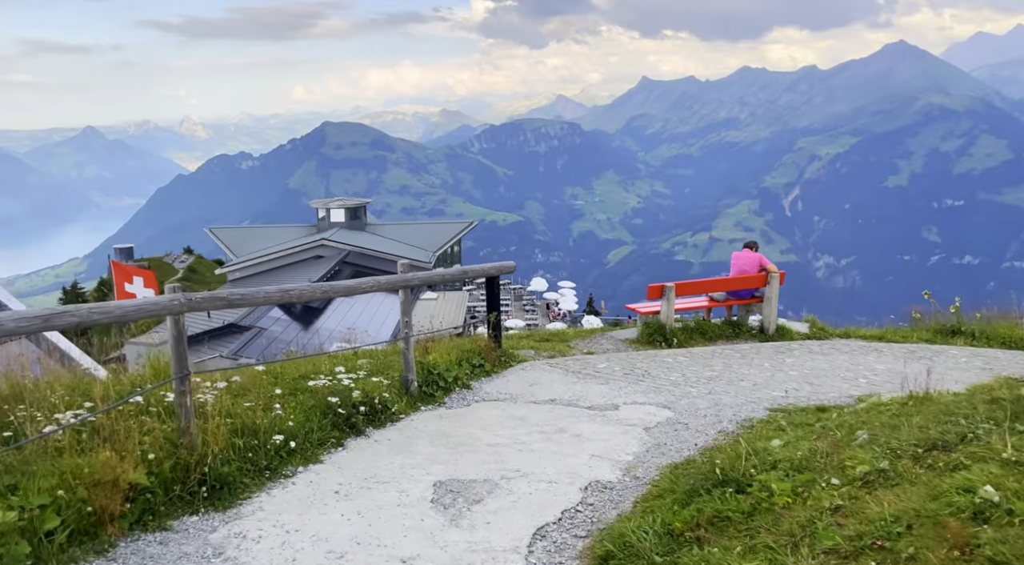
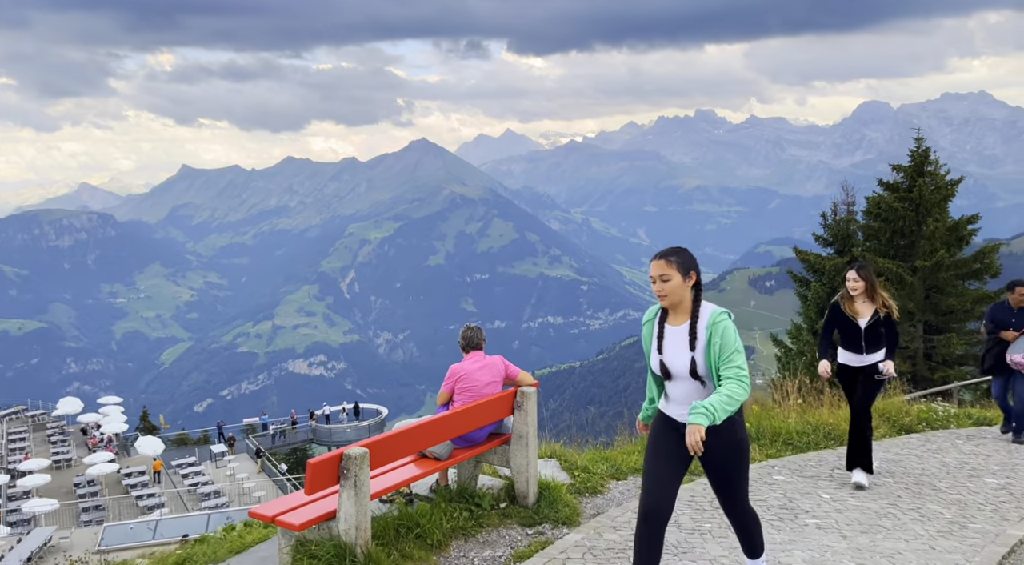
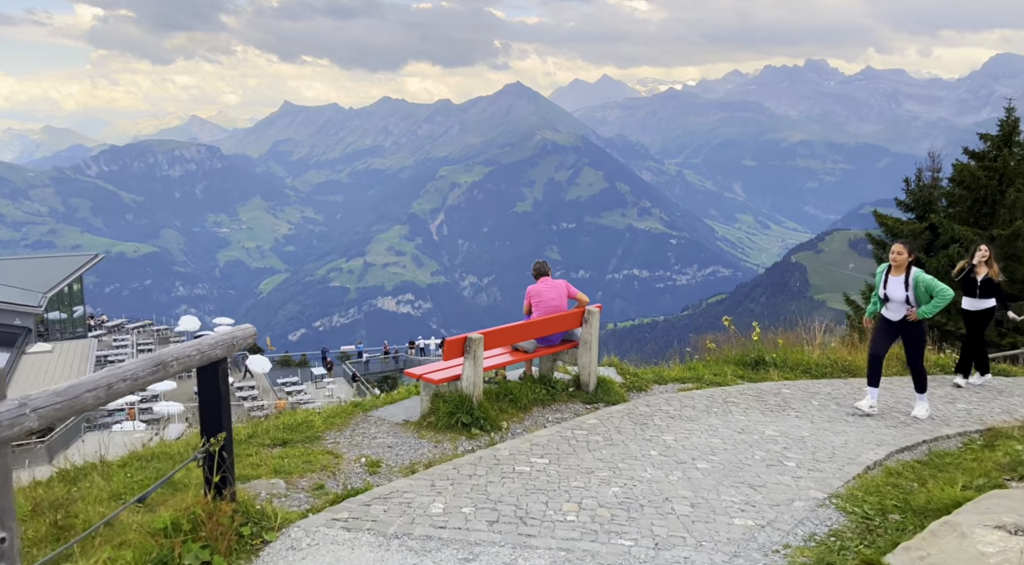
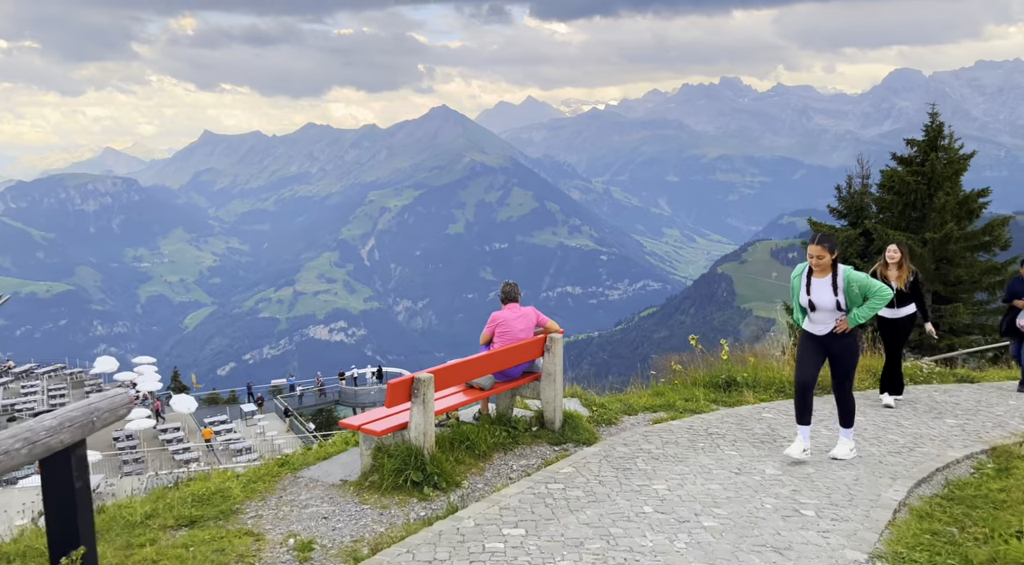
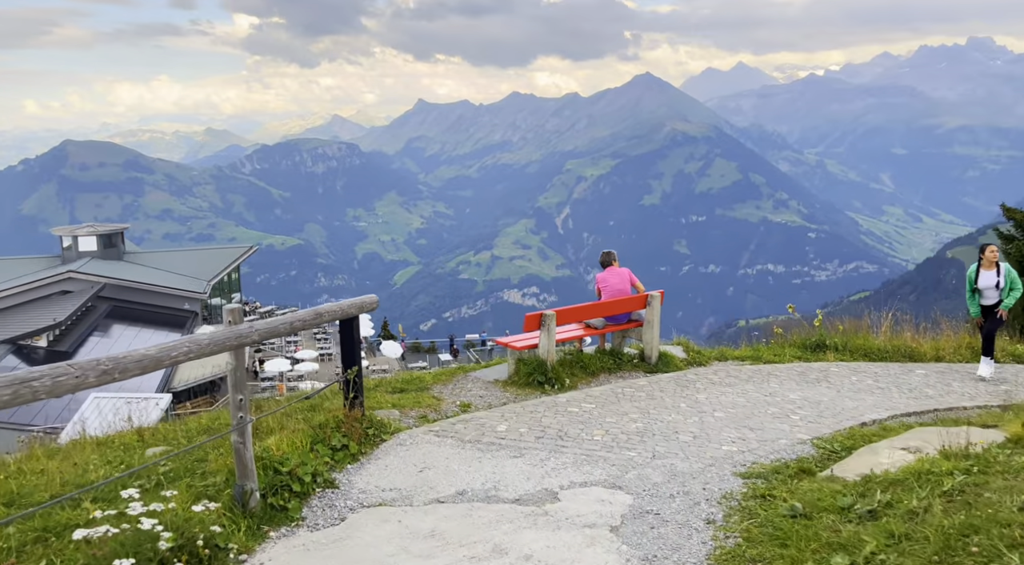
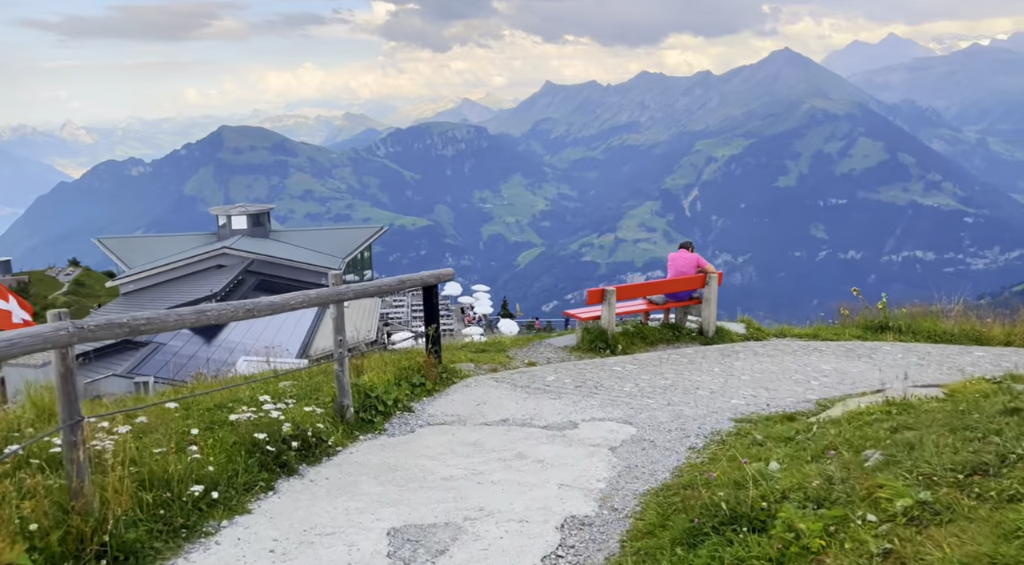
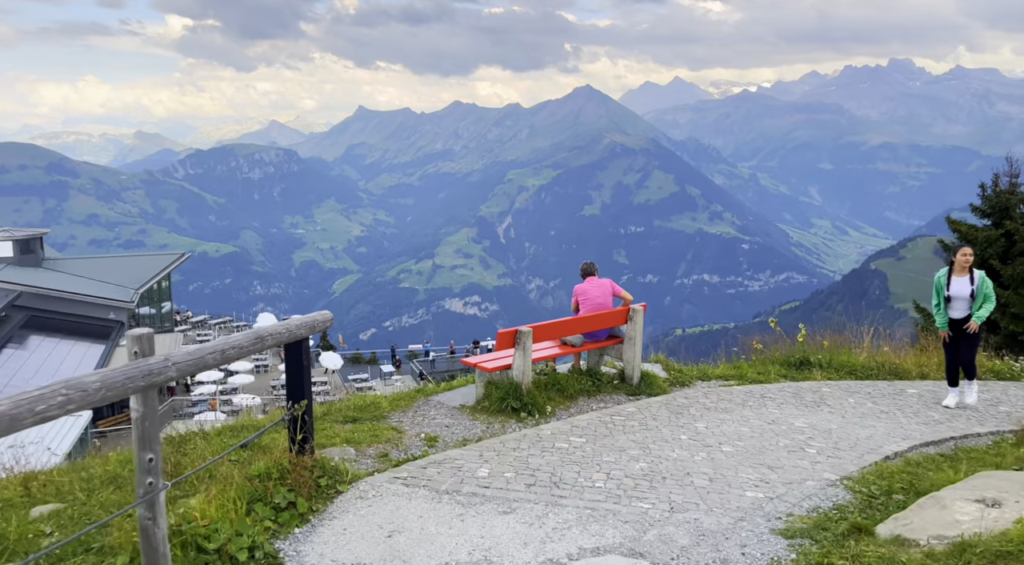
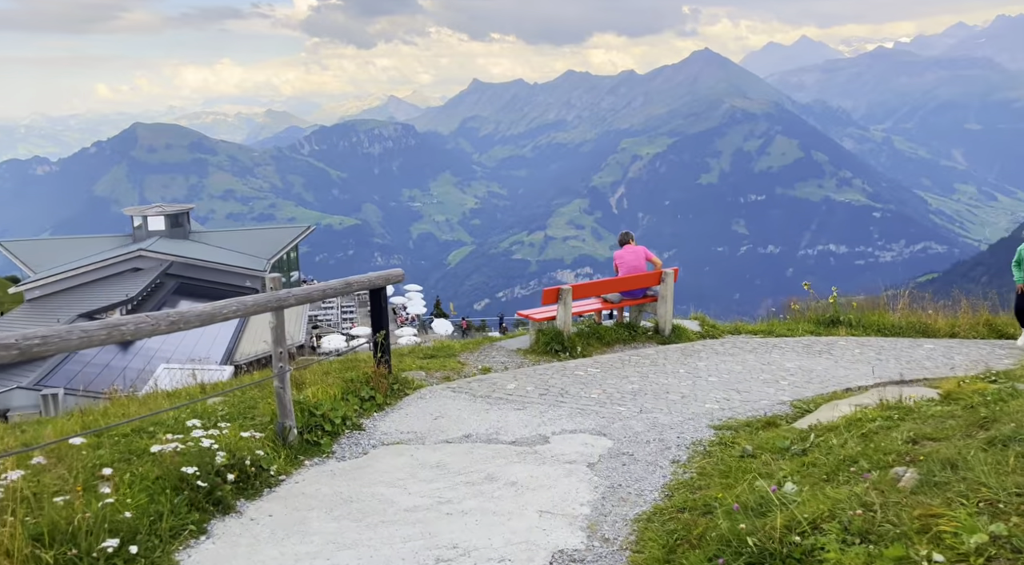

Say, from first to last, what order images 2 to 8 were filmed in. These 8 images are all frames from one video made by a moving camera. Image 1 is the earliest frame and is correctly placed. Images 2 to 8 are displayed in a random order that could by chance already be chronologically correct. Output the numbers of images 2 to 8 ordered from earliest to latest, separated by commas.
6, 8, 5, 7, 3, 4, 2
